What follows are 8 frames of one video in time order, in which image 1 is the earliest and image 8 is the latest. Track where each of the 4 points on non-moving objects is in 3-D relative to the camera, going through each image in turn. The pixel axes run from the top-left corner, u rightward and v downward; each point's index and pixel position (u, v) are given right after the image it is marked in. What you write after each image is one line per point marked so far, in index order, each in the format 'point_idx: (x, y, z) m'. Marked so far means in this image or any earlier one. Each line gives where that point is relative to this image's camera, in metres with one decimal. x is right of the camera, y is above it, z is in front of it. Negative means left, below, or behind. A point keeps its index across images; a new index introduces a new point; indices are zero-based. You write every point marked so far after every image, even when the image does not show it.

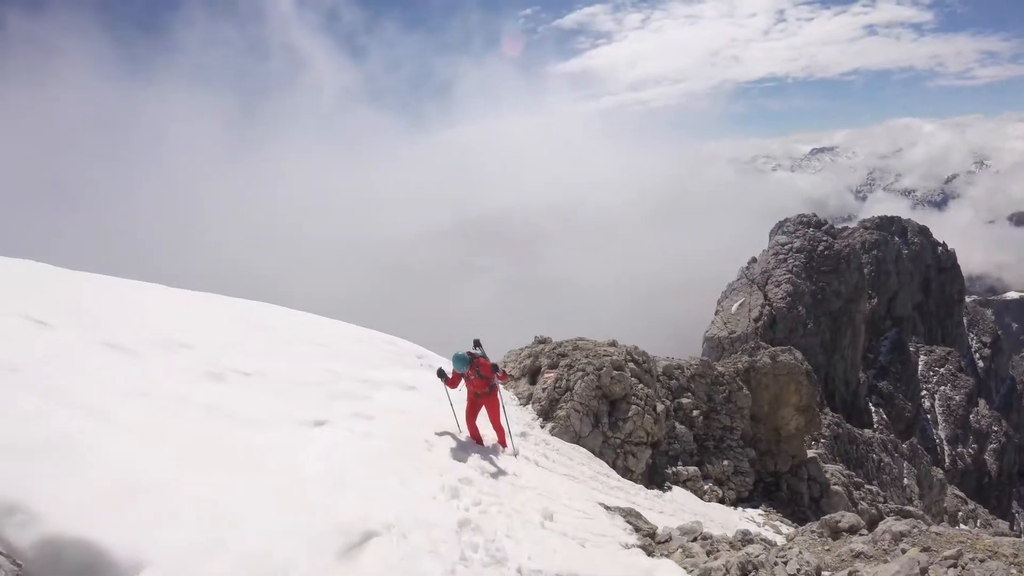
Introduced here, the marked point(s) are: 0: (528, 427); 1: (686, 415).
0: (+0.4, -3.5, +16.7) m
1: (+5.2, -3.8, +19.8) m
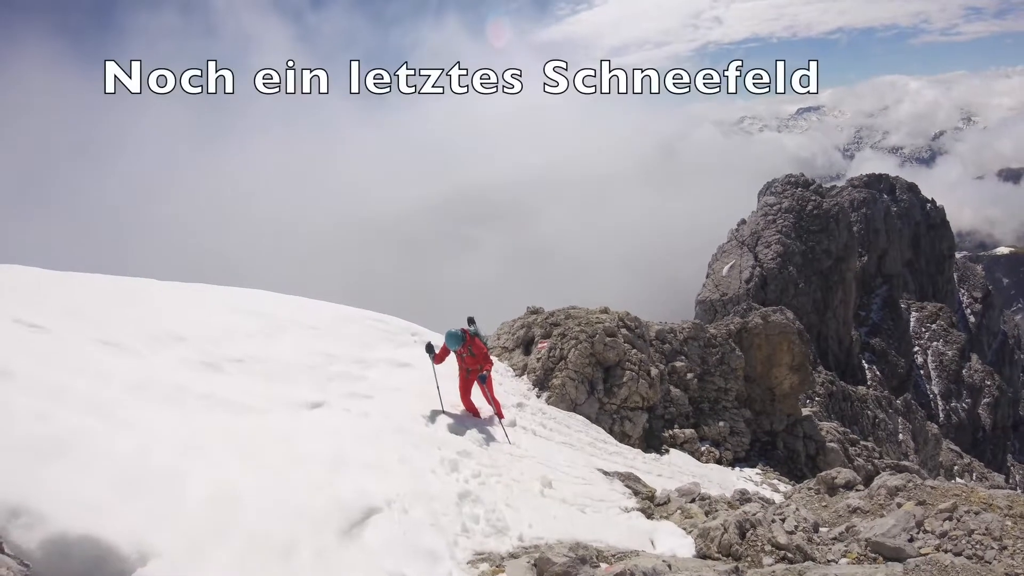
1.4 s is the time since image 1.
0: (+0.3, -2.8, +16.7) m
1: (+5.0, -2.8, +19.9) m
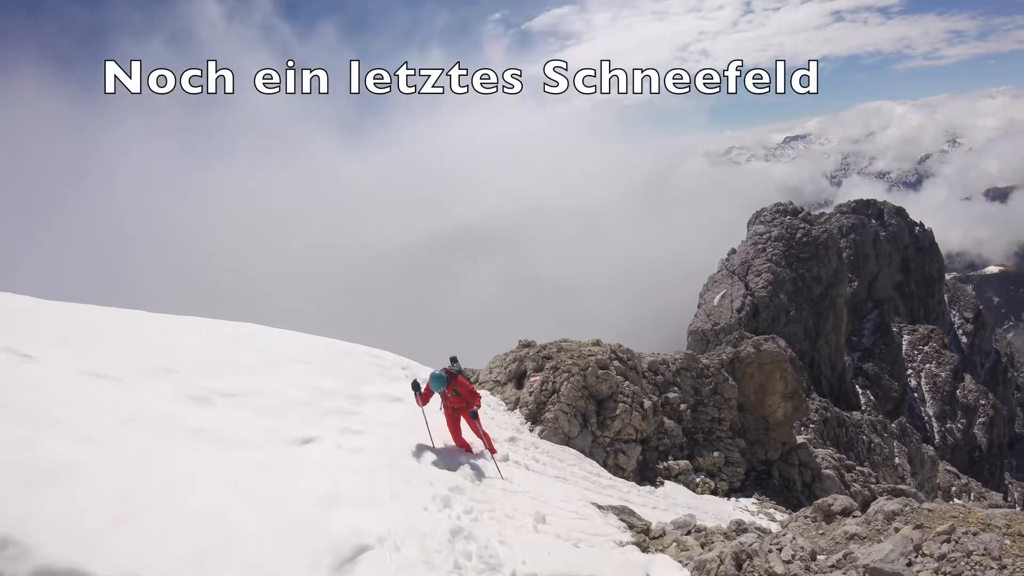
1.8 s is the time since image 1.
0: (+0.1, -3.6, +16.6) m
1: (+4.8, -3.6, +19.9) m
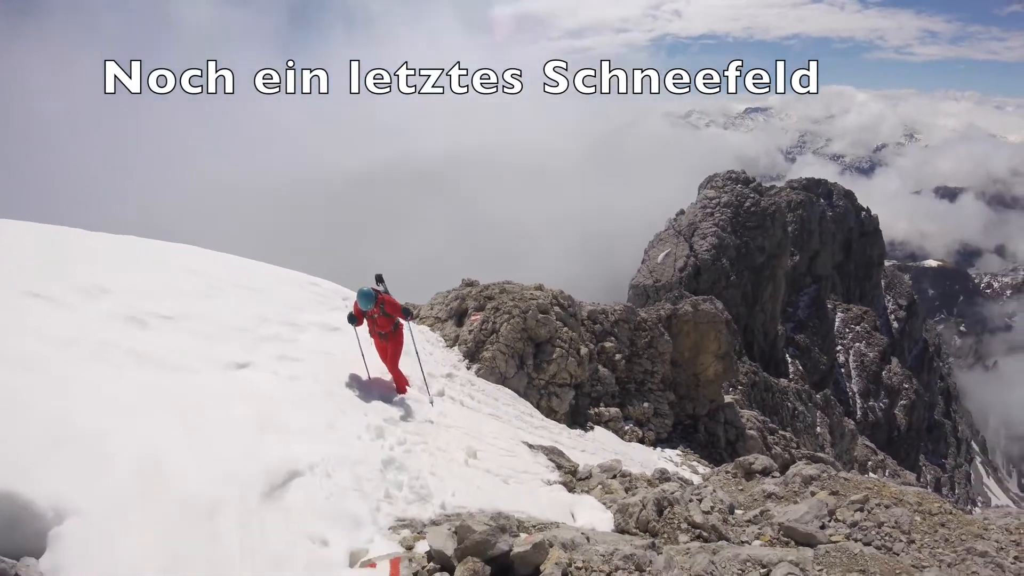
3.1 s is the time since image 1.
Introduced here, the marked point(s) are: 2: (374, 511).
0: (-1.4, -2.1, +17.0) m
1: (+3.1, -2.3, +20.5) m
2: (-2.3, -3.5, +10.6) m
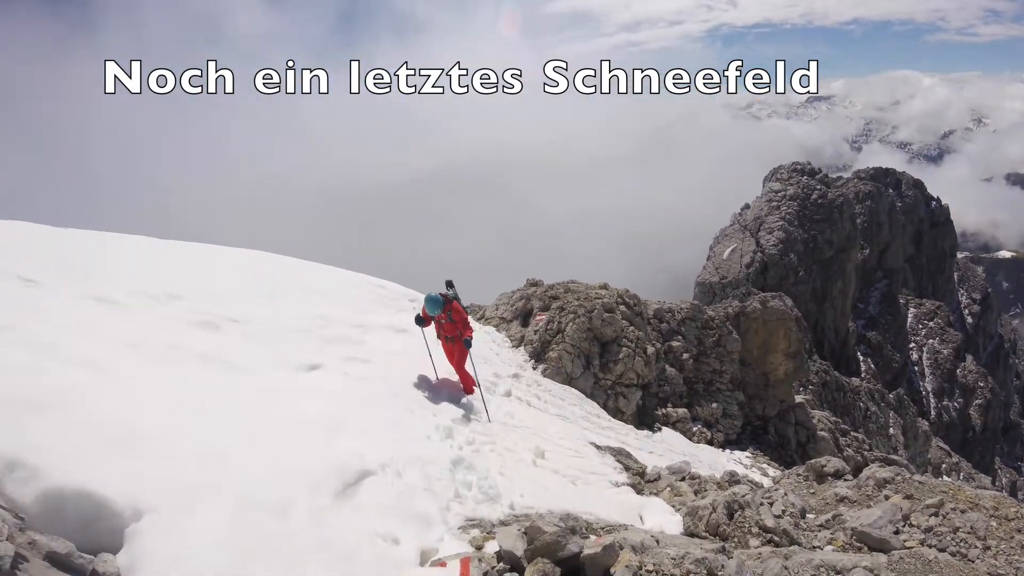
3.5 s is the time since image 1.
0: (+0.2, -2.1, +16.9) m
1: (+5.0, -2.2, +20.1) m
2: (-1.1, -3.5, +10.6) m
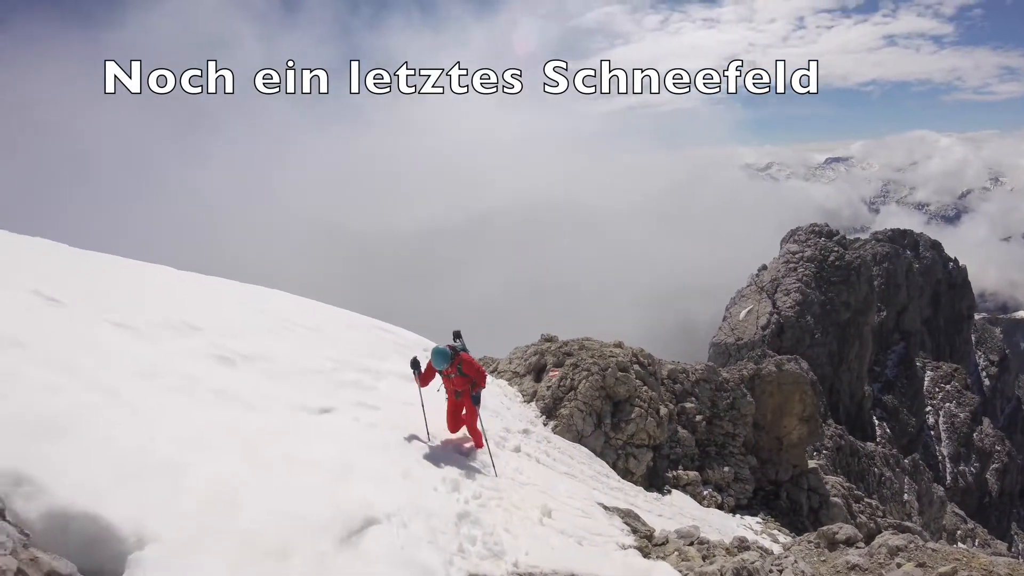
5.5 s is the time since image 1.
0: (+0.5, -3.4, +16.7) m
1: (+5.2, -3.9, +19.8) m
2: (-1.0, -4.5, +10.4) m
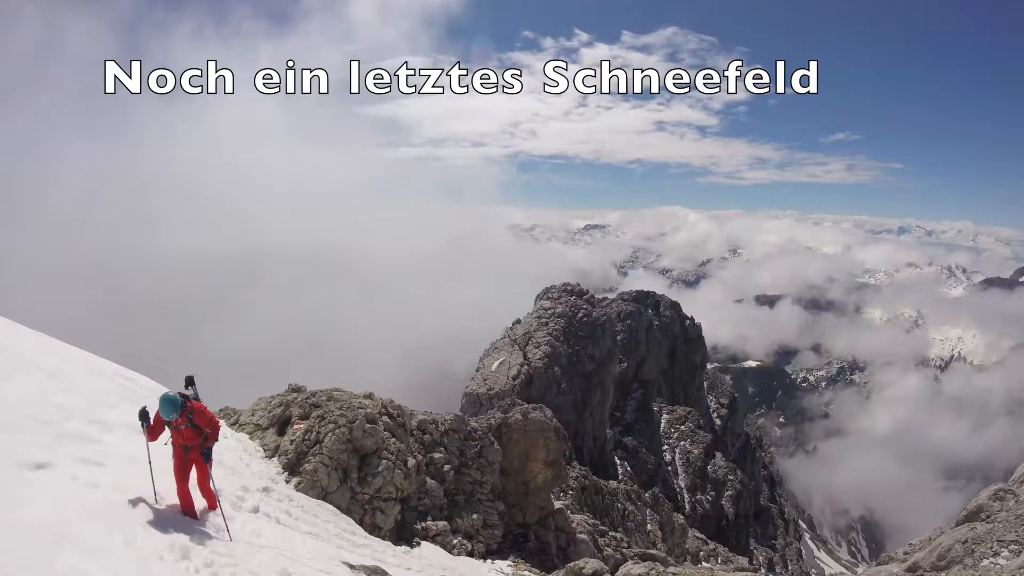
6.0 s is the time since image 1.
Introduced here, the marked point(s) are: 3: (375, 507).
0: (-5.7, -4.7, +16.0) m
1: (-2.0, -5.6, +20.3) m
2: (-5.3, -5.3, +9.5) m
3: (-3.4, -5.7, +17.3) m
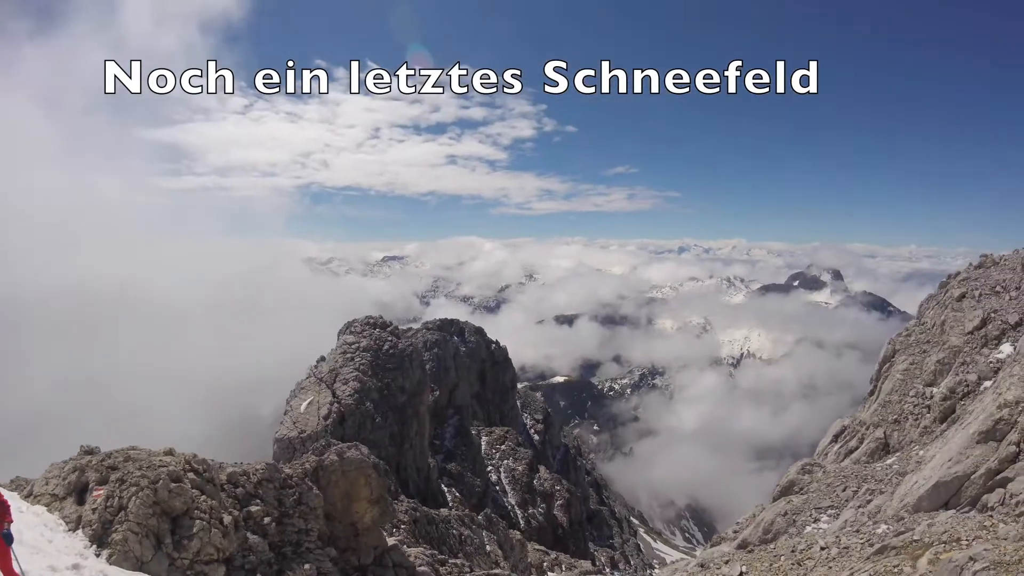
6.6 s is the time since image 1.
0: (-9.5, -6.1, +14.9) m
1: (-7.0, -6.9, +20.0) m
2: (-7.4, -6.3, +8.7) m
3: (-7.6, -7.0, +16.6) m
